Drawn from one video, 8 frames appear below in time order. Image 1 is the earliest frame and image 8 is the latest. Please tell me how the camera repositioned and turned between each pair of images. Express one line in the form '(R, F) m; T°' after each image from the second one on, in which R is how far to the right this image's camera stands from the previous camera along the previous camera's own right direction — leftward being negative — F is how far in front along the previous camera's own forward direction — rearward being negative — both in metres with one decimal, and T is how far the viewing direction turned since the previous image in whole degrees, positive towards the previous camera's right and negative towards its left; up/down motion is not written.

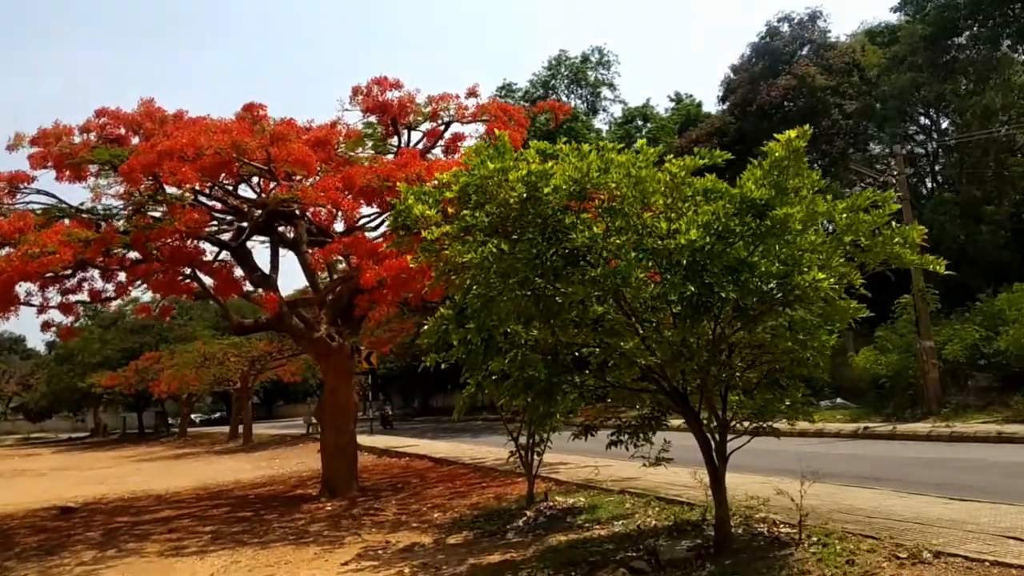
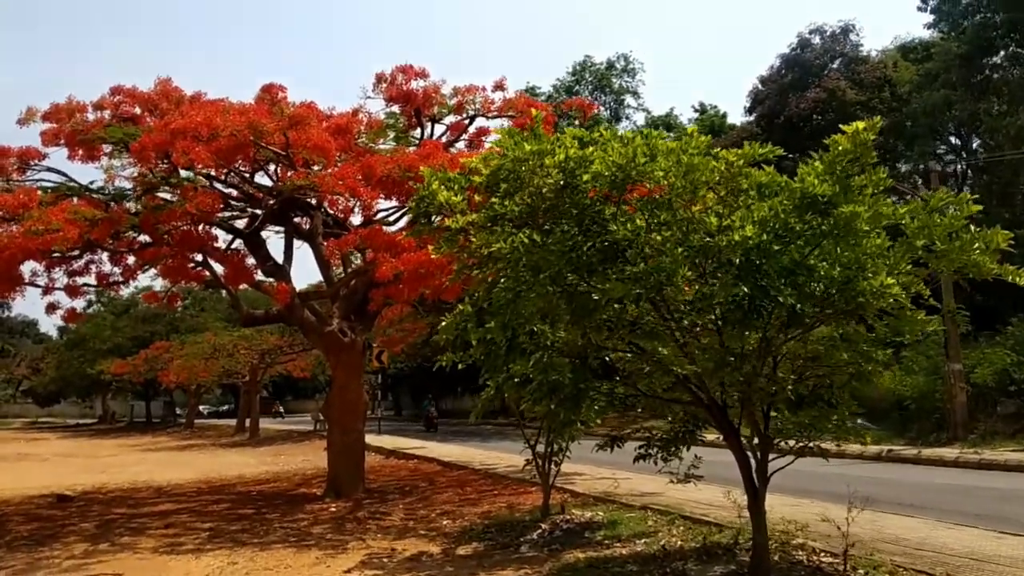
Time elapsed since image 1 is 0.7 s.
(-0.1, +0.5) m; -1°
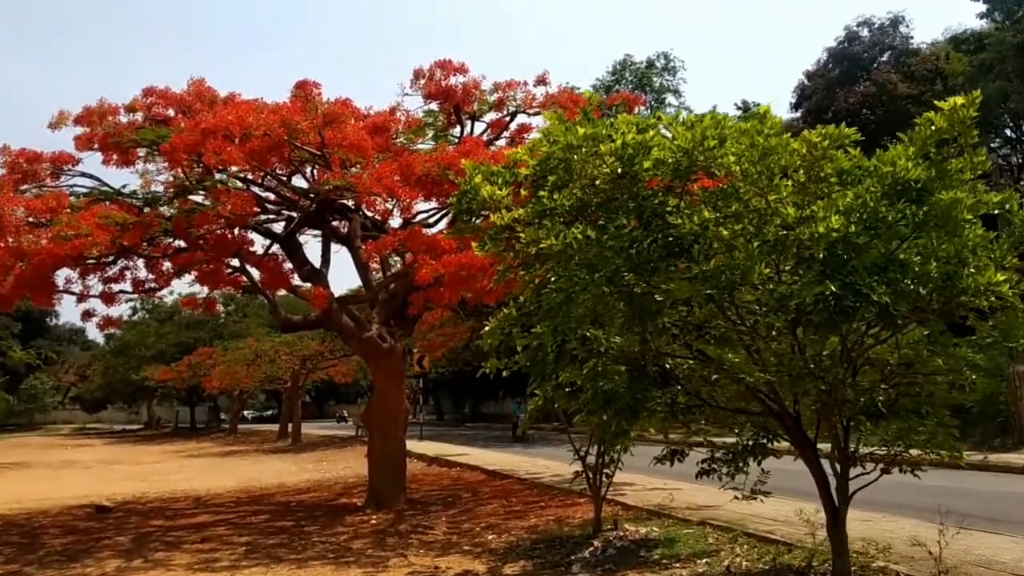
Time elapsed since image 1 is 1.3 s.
(-0.1, +0.5) m; -2°
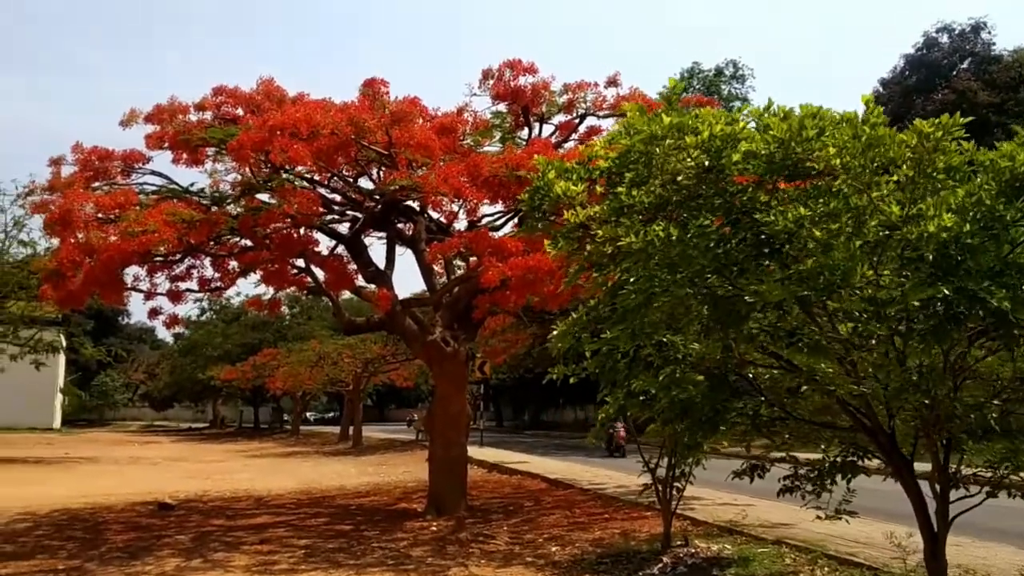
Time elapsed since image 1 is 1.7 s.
(-0.1, +0.3) m; -4°
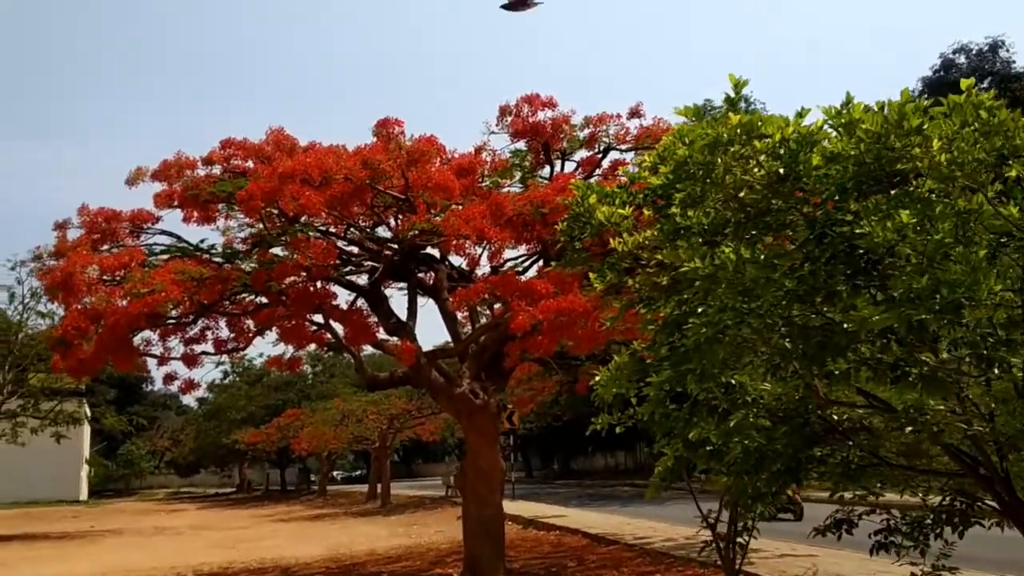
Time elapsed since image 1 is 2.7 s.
(-0.1, +0.6) m; -1°
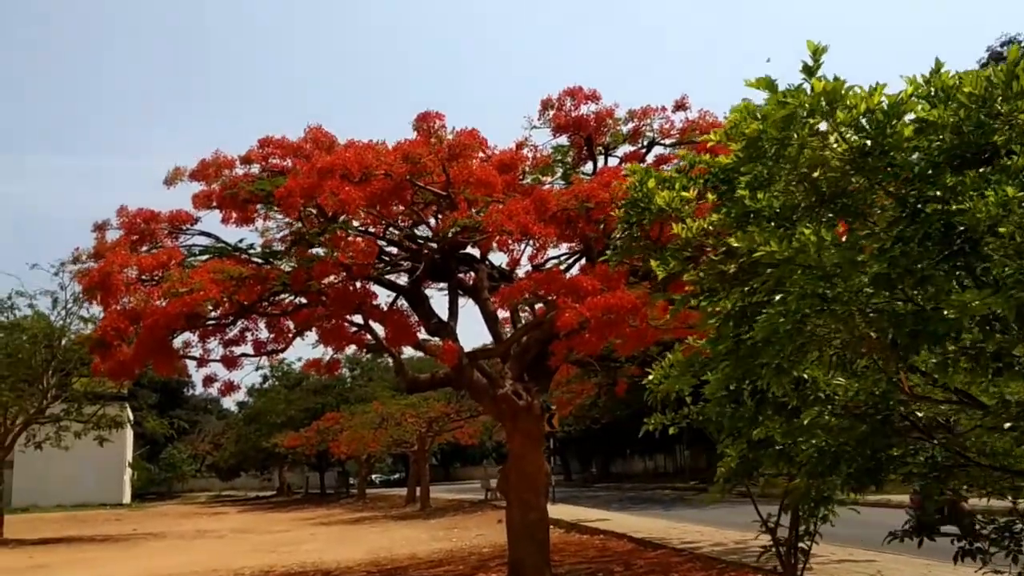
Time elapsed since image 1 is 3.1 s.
(-0.1, +0.3) m; -2°
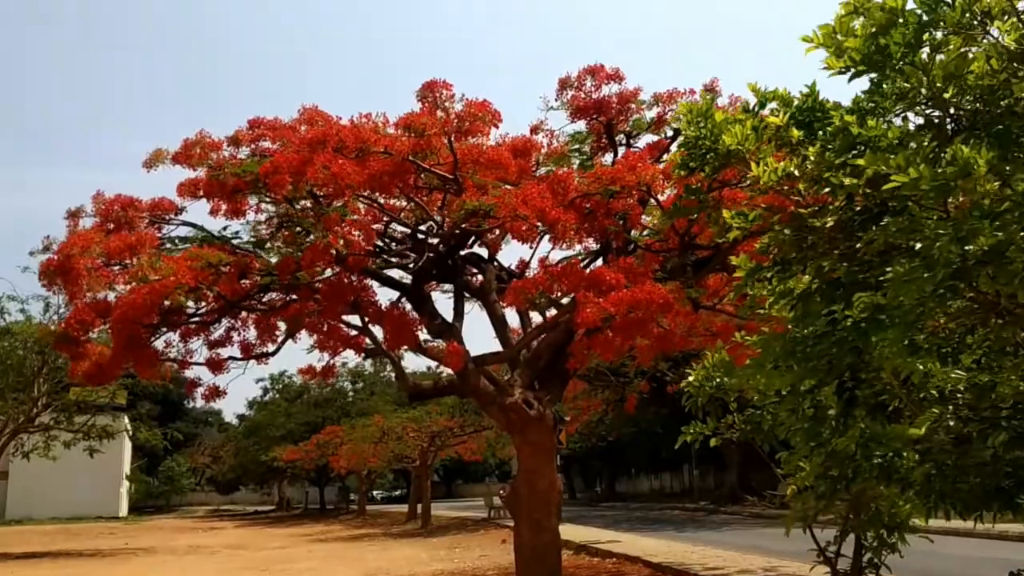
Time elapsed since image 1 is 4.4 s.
(-0.1, +1.0) m; 0°
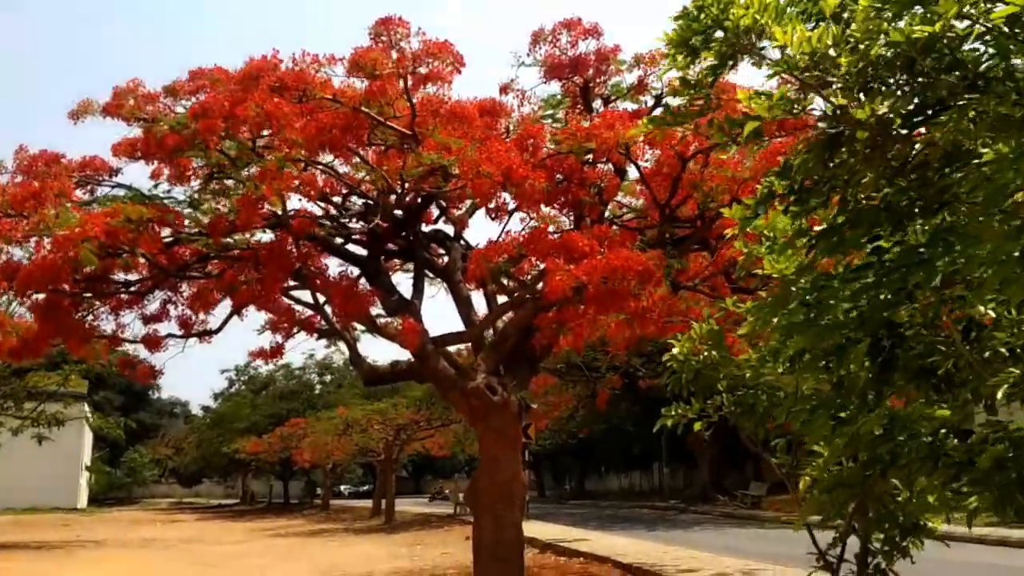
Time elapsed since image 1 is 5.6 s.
(+0.1, +0.9) m; +2°
